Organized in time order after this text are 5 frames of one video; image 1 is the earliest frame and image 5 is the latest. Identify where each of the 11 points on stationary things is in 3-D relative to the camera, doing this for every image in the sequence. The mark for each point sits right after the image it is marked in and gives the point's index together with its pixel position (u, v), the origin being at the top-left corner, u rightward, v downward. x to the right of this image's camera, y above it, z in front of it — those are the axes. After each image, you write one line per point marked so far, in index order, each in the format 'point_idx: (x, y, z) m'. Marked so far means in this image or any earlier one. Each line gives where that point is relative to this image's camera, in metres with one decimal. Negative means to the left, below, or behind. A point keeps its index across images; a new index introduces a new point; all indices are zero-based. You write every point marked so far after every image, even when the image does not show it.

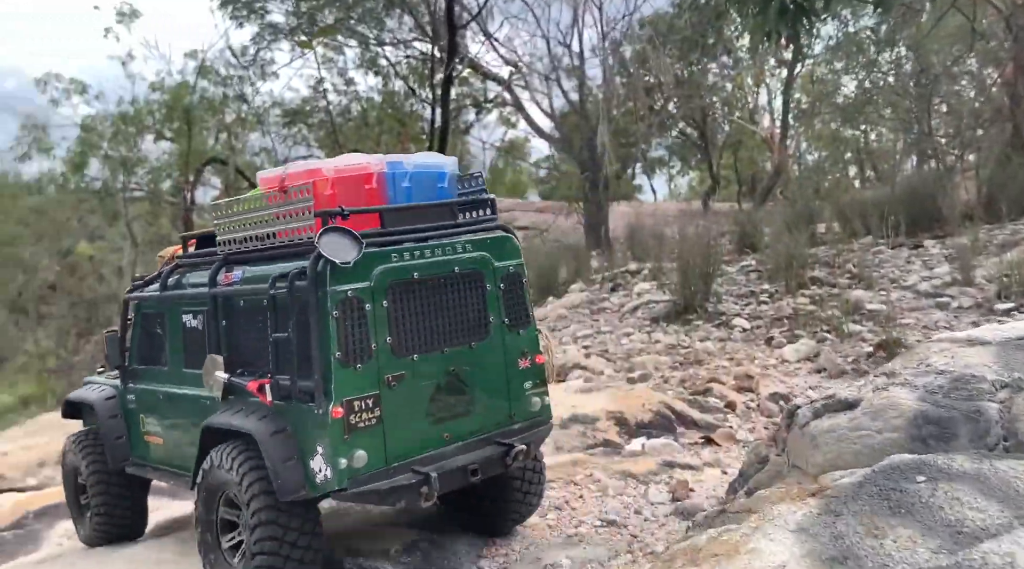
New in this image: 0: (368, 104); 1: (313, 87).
0: (-1.8, +2.3, +10.3) m
1: (-2.5, +2.5, +10.4) m
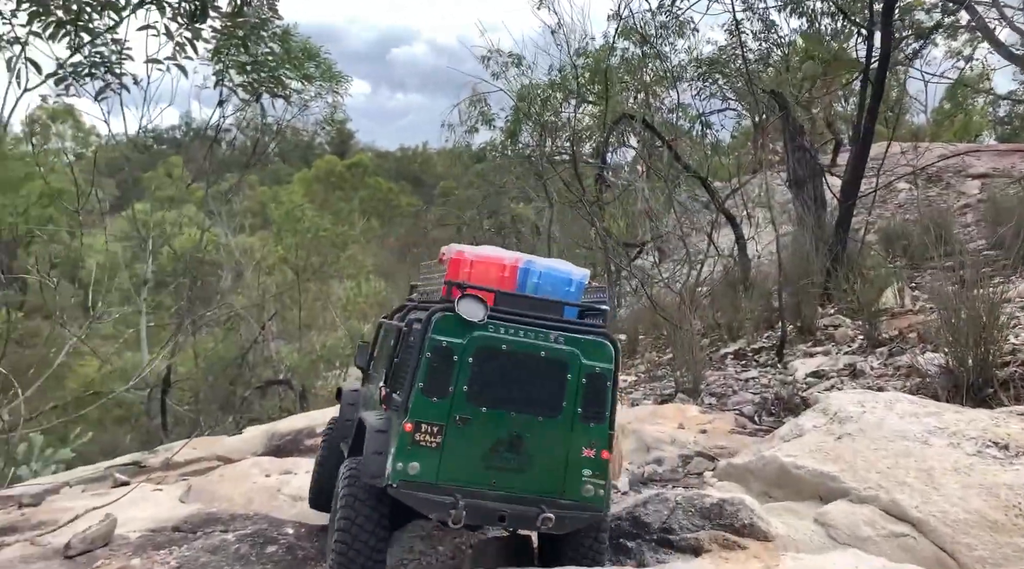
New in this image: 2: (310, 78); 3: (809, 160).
0: (+3.1, +2.7, +9.1) m
1: (+2.6, +3.0, +9.5) m
2: (-2.6, +2.7, +10.6) m
3: (+3.7, +1.5, +10.1) m
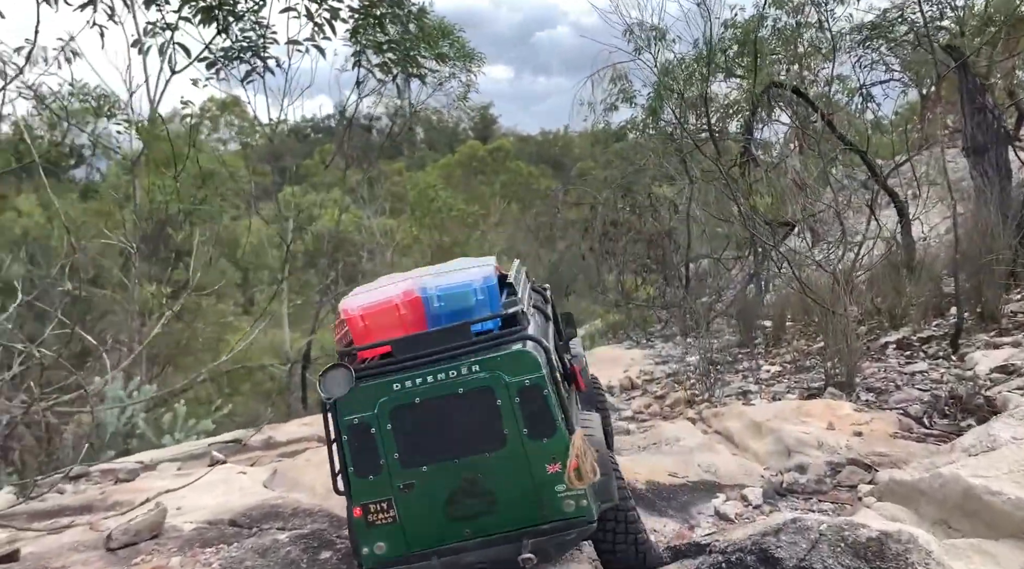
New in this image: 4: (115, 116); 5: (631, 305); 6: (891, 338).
0: (+4.5, +2.9, +8.0) m
1: (+4.1, +3.2, +8.6) m
2: (-0.9, +2.9, +10.5) m
3: (+5.3, +1.7, +8.9) m
4: (-4.4, +1.9, +9.0) m
5: (+1.8, -0.4, +12.5) m
6: (+3.9, -0.6, +8.3) m
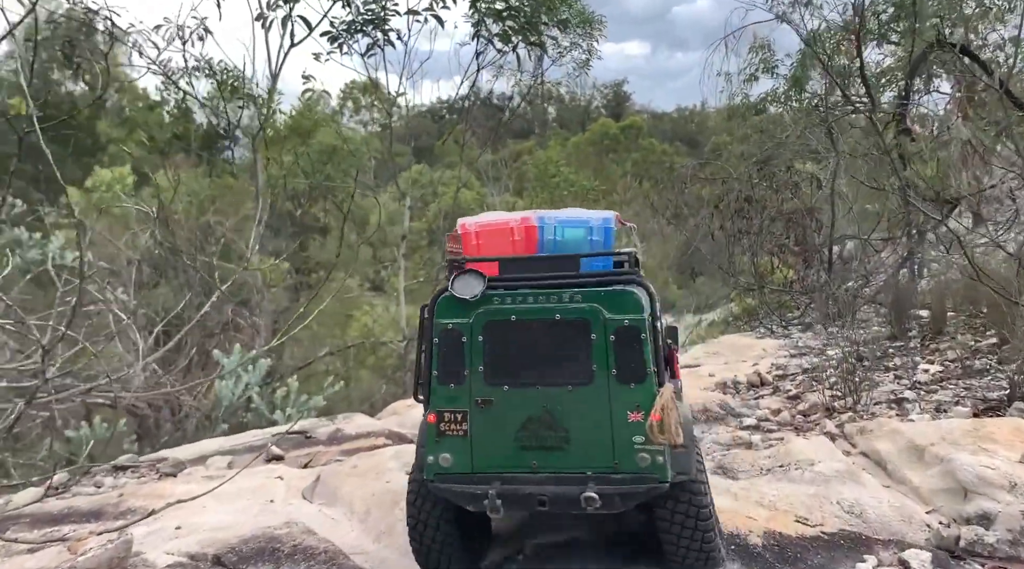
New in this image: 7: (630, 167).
0: (+5.6, +3.0, +6.7) m
1: (+5.3, +3.3, +7.3) m
2: (+0.7, +3.2, +10.0) m
3: (+6.5, +1.8, +7.5) m
4: (-3.1, +2.2, +9.1) m
5: (+3.6, -0.1, +11.6) m
6: (+5.0, -0.4, +7.2) m
7: (+3.1, +2.7, +19.8) m
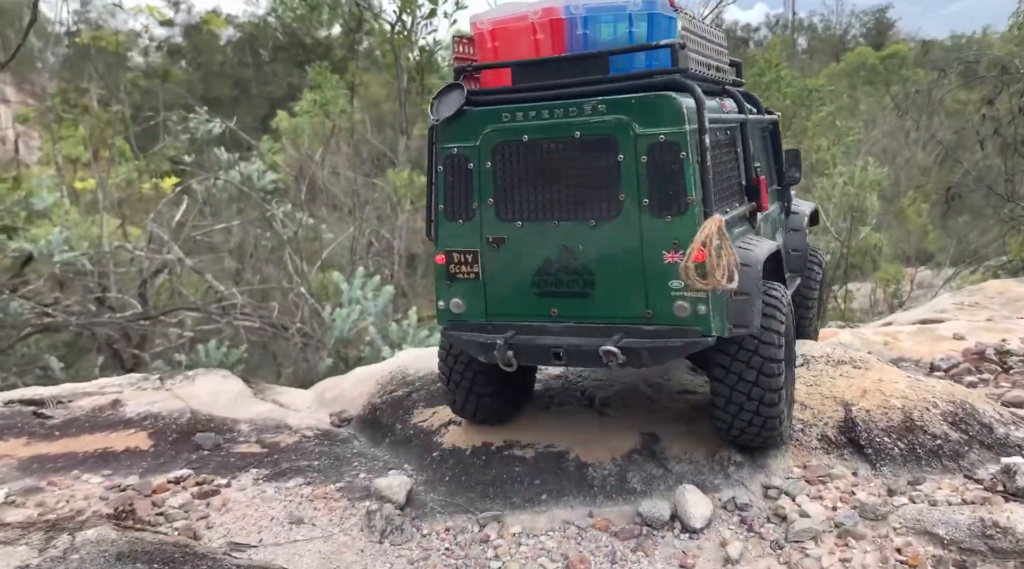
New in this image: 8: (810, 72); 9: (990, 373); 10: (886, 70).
0: (+6.5, +3.3, +3.1) m
1: (+6.3, +3.6, +3.8) m
2: (+2.6, +3.9, +7.7) m
3: (+7.5, +2.1, +3.8) m
4: (-1.3, +3.0, +7.9) m
5: (+5.8, +0.6, +8.7) m
6: (+5.9, -0.1, +4.0) m
7: (+7.6, +4.0, +16.4) m
8: (+6.6, +5.5, +19.0) m
9: (+3.3, -0.6, +5.7) m
10: (+8.3, +5.2, +18.4) m
